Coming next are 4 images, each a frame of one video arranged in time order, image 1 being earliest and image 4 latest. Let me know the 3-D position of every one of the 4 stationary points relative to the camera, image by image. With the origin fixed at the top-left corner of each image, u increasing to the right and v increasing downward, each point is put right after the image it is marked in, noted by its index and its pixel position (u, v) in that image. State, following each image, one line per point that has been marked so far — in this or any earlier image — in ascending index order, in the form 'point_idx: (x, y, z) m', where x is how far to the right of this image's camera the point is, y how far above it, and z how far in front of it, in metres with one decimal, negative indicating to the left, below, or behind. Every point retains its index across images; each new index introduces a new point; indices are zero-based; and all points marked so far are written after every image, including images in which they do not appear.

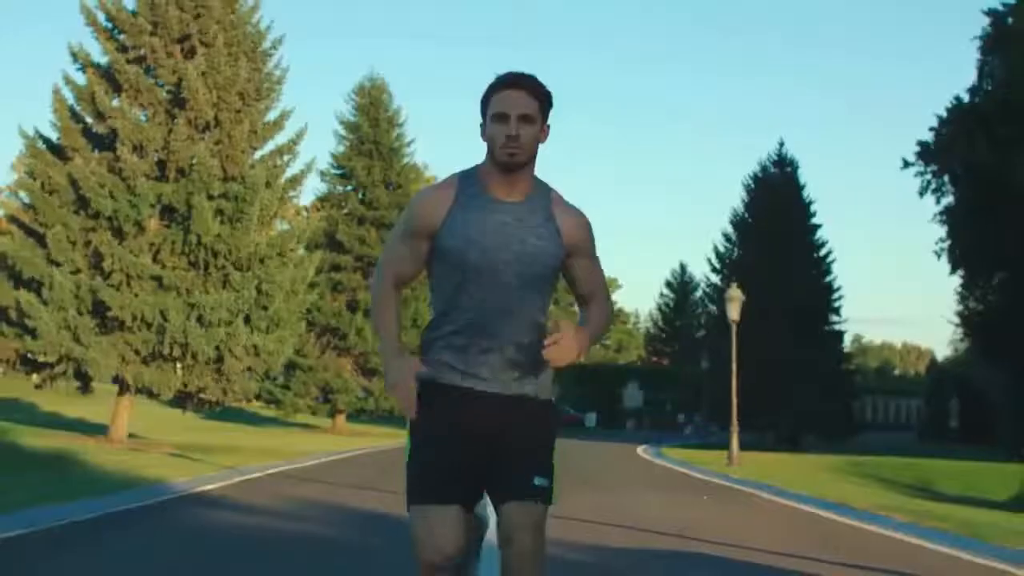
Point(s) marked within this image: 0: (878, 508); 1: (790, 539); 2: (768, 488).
0: (+3.8, -2.3, +15.4) m
1: (+2.5, -2.1, +13.0) m
2: (+3.2, -2.5, +18.9) m
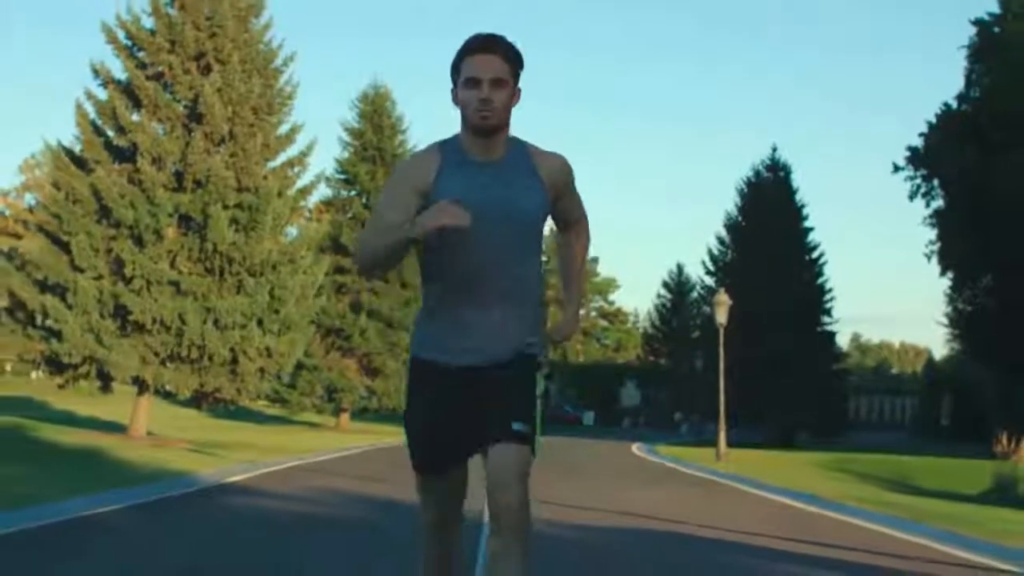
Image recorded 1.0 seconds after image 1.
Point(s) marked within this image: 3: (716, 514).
0: (+3.8, -2.3, +16.3) m
1: (+2.5, -2.2, +13.8) m
2: (+3.2, -2.6, +19.7) m
3: (+2.1, -2.3, +15.1) m
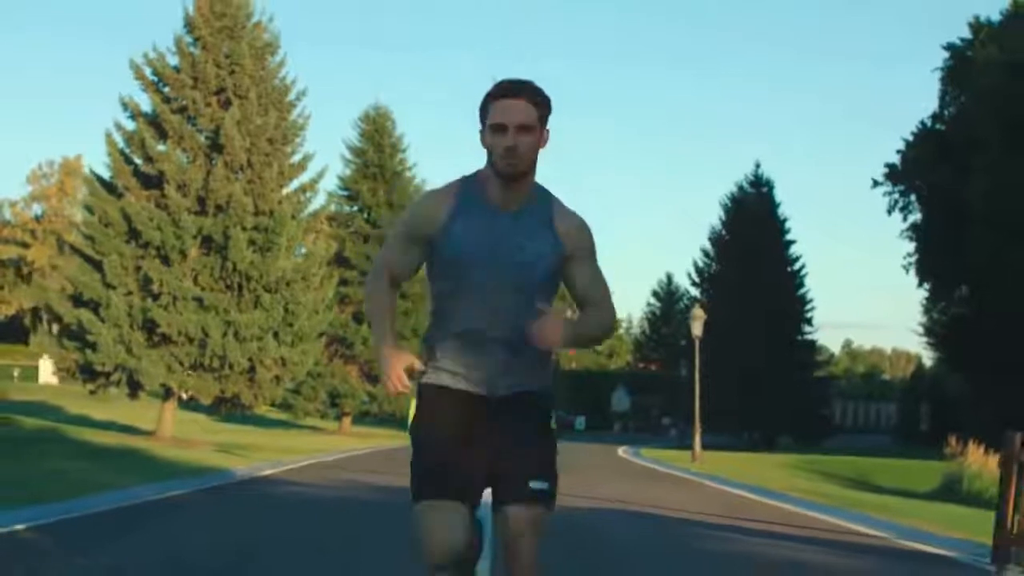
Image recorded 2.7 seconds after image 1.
0: (+3.7, -2.5, +17.7) m
1: (+2.4, -2.4, +15.3) m
2: (+3.1, -2.8, +21.2) m
3: (+2.0, -2.5, +16.6) m
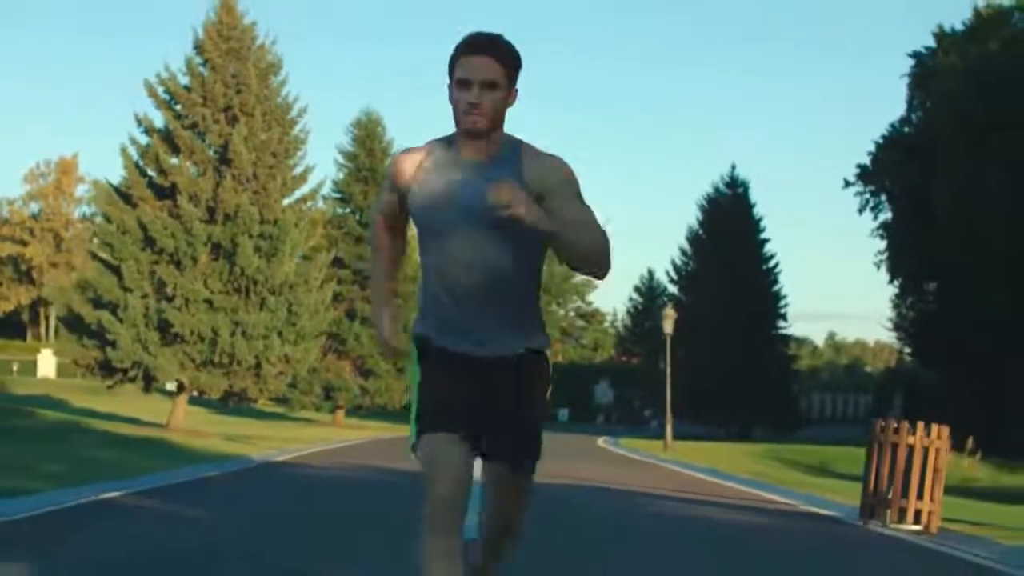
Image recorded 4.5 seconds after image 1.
0: (+3.5, -2.5, +19.2) m
1: (+2.2, -2.4, +16.8) m
2: (+2.8, -2.8, +22.7) m
3: (+1.9, -2.5, +18.1) m
